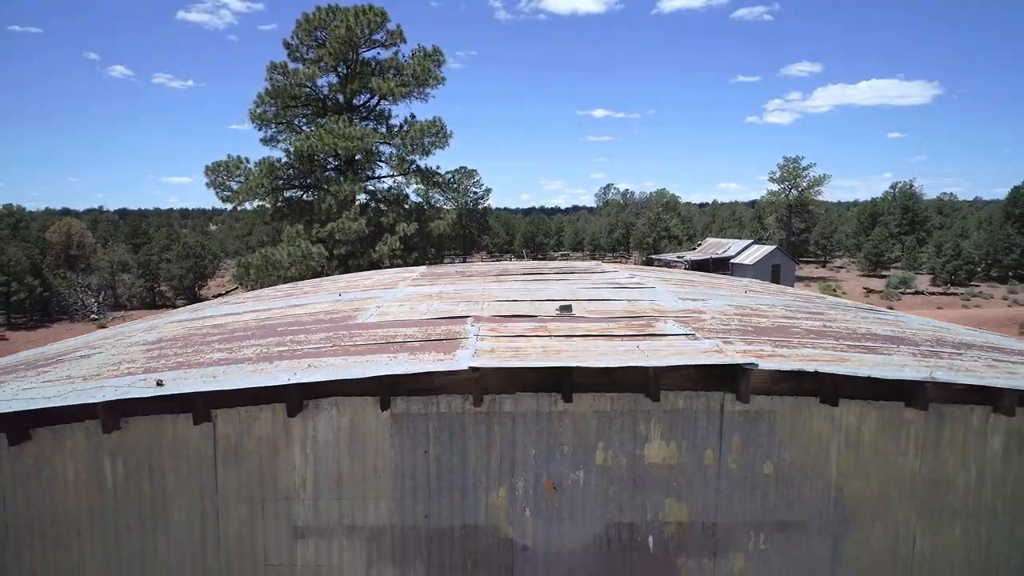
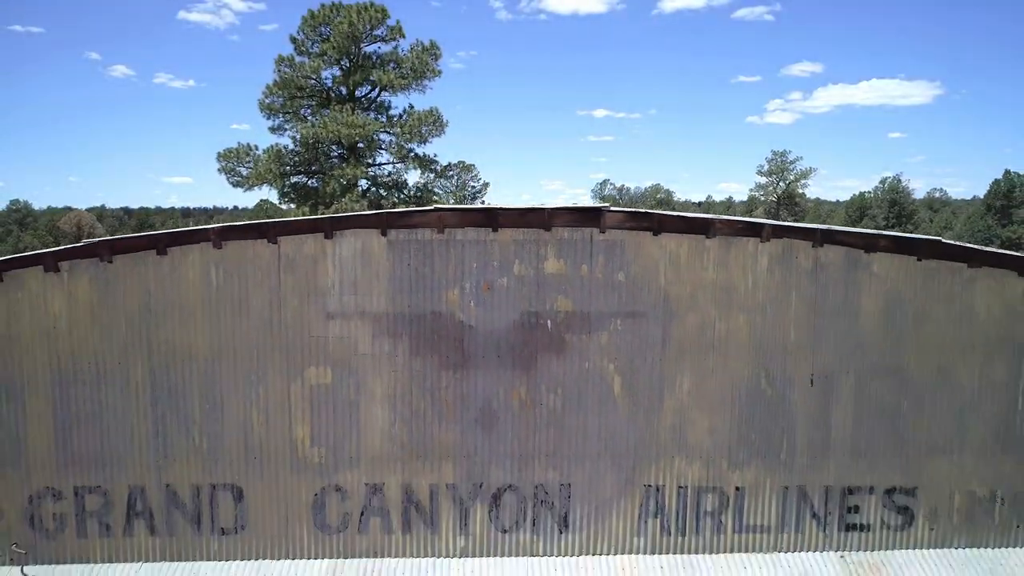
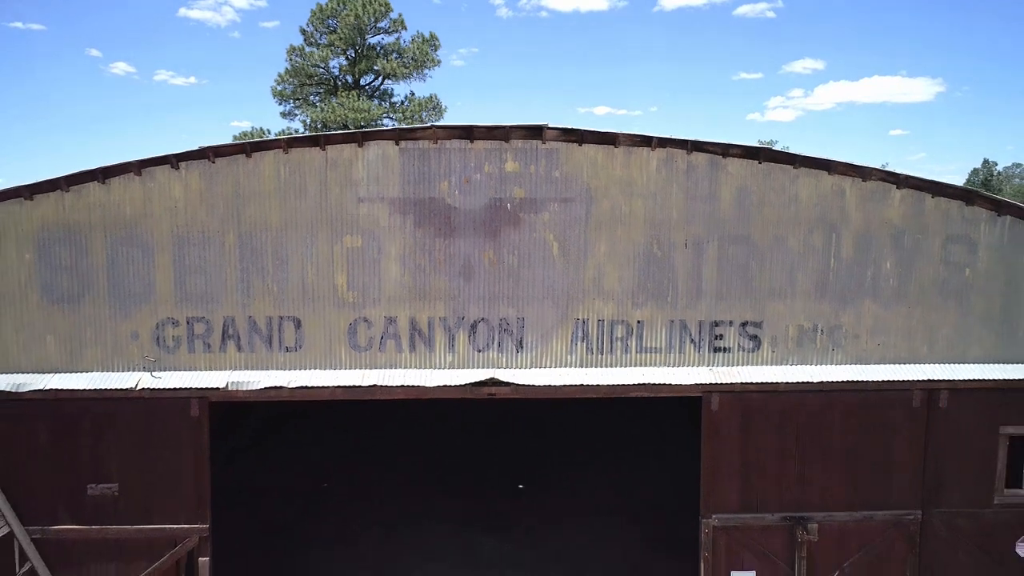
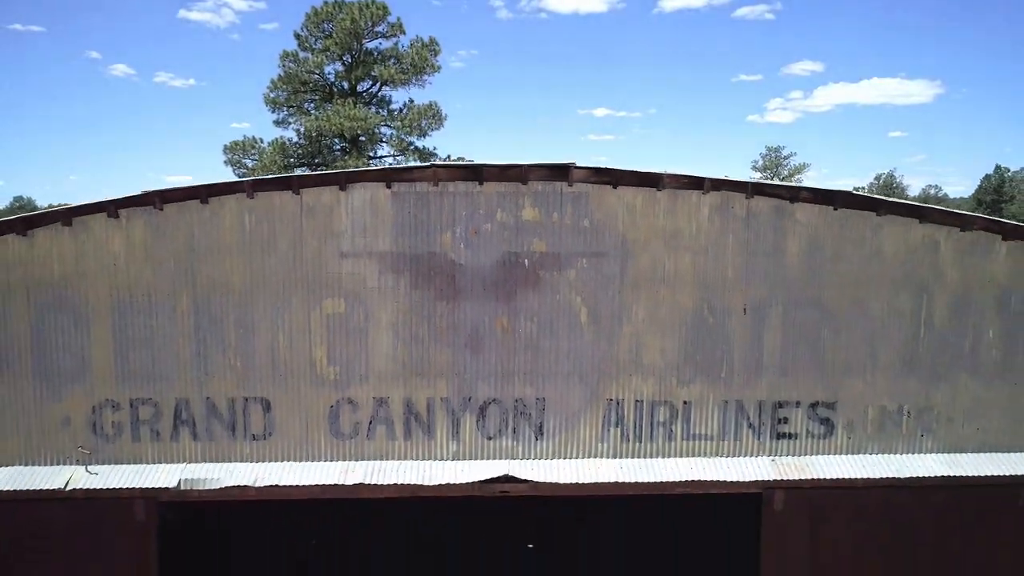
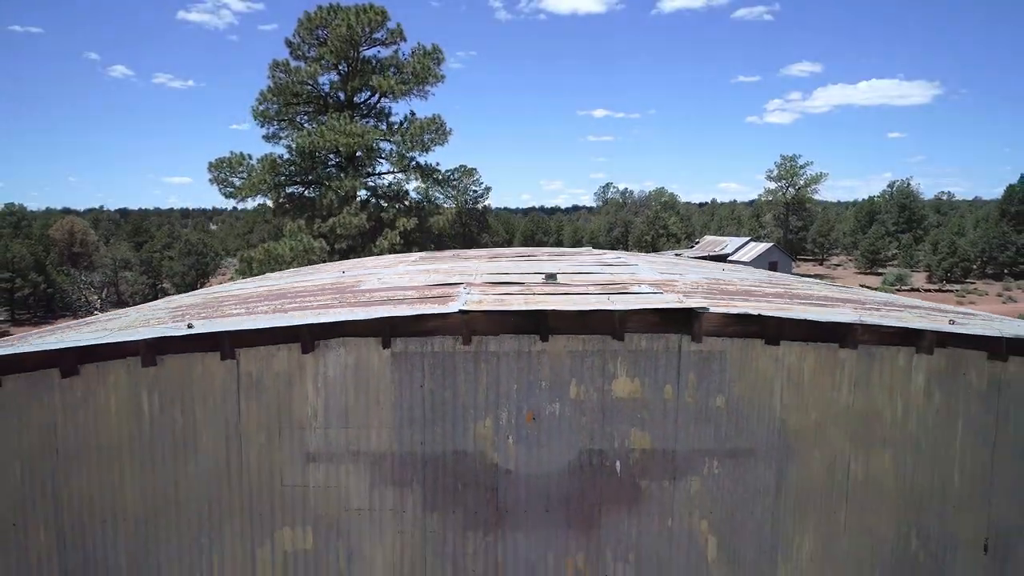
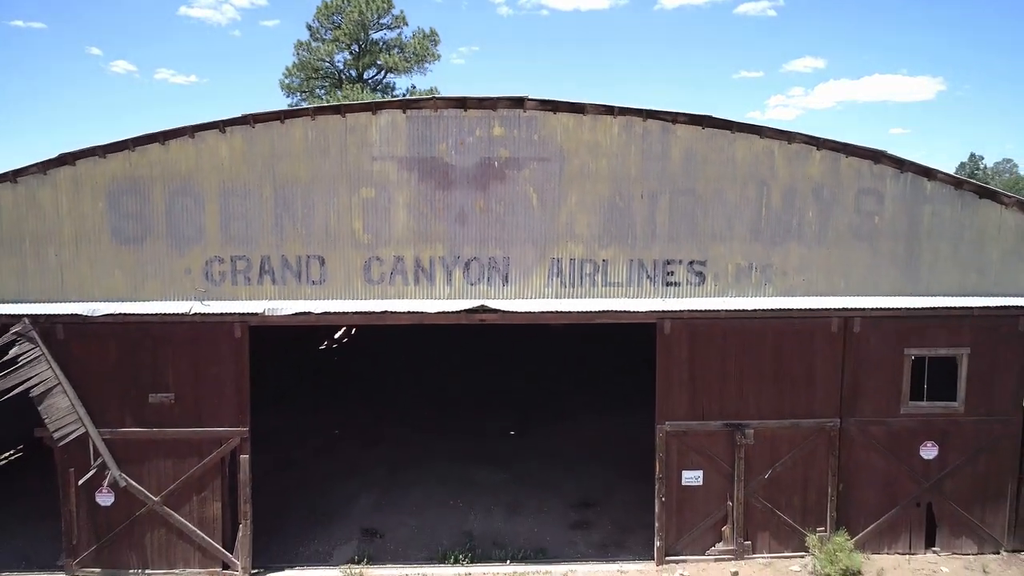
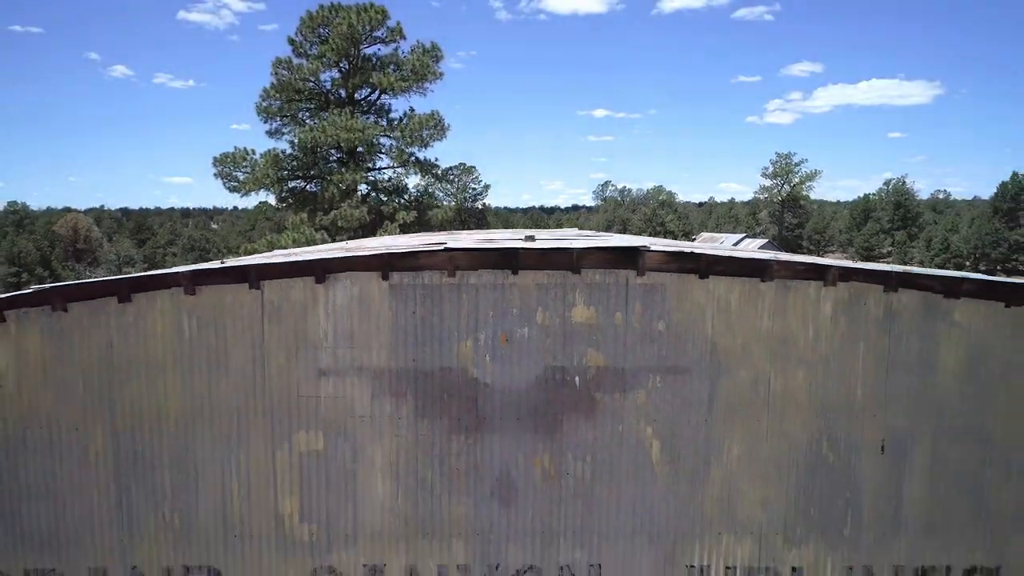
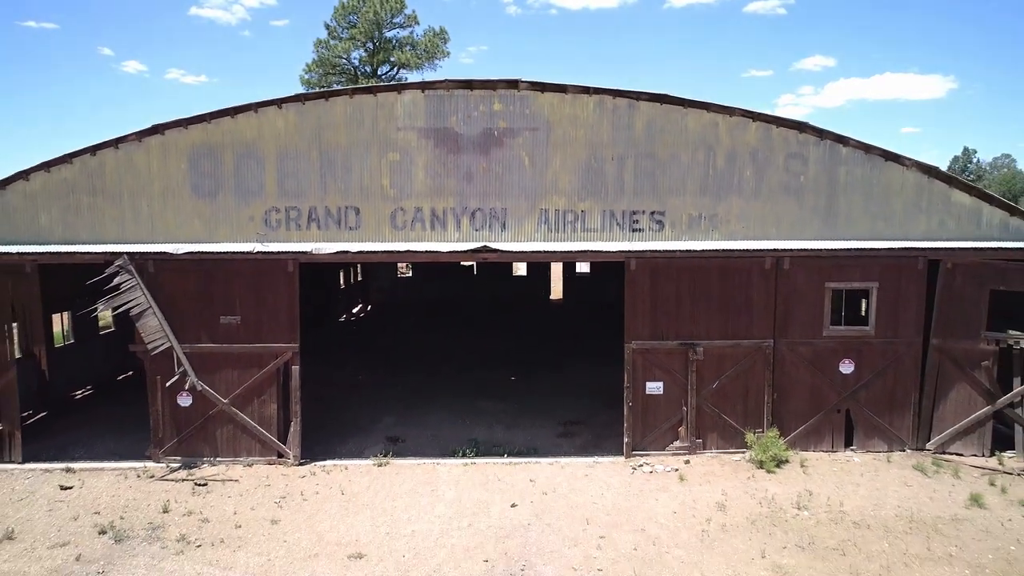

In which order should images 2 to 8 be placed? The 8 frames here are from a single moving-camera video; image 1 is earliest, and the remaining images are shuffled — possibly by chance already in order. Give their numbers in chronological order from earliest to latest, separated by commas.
5, 7, 2, 4, 3, 6, 8
